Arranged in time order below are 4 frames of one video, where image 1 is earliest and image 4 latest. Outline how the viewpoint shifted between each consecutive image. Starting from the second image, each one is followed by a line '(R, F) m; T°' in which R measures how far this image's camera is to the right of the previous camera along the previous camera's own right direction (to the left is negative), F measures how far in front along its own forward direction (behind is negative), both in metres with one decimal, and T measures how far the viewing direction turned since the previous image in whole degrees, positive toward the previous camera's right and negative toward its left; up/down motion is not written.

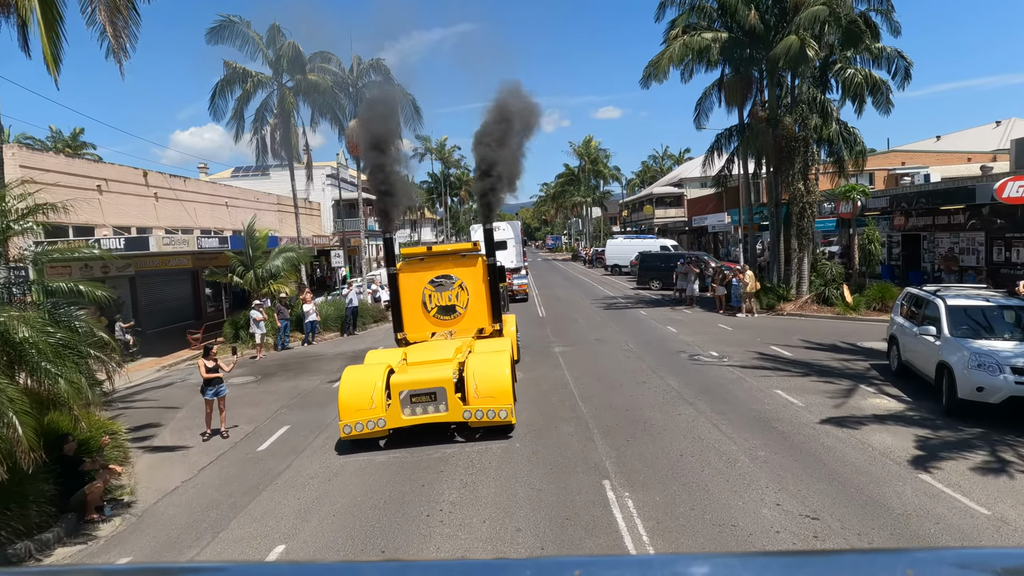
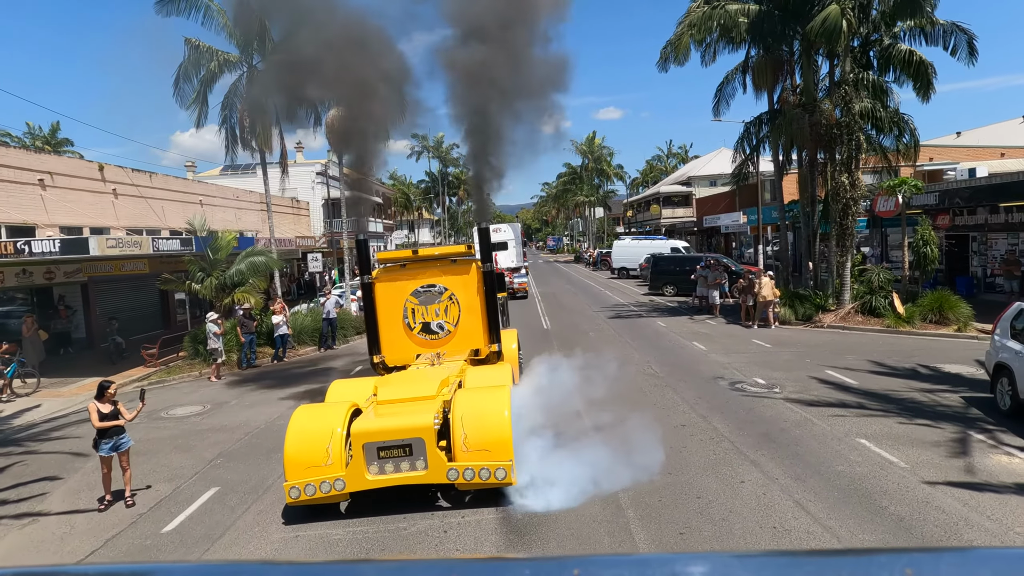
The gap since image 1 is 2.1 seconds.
(0.0, +2.2) m; 0°
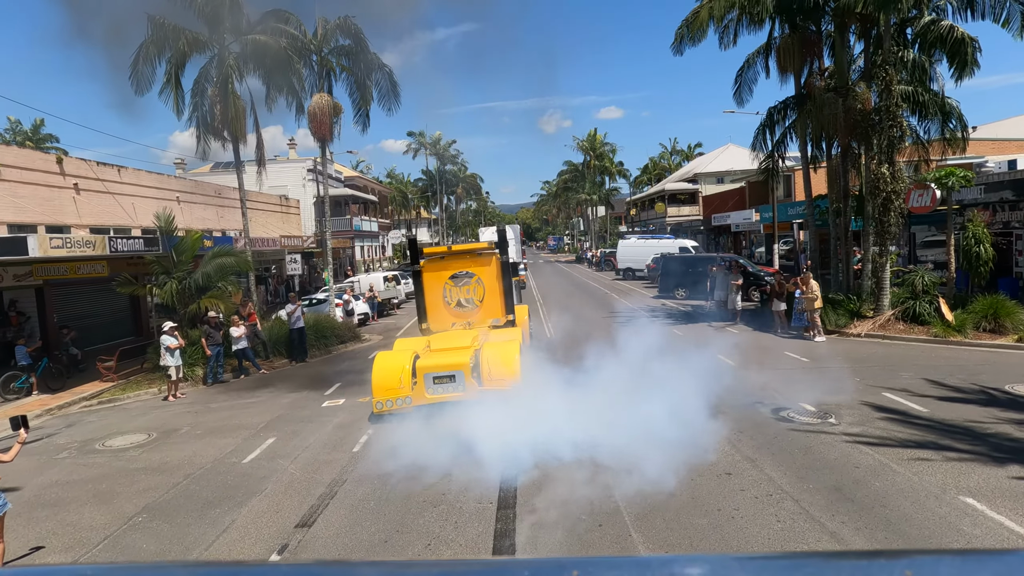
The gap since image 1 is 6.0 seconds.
(0.0, +1.6) m; 0°
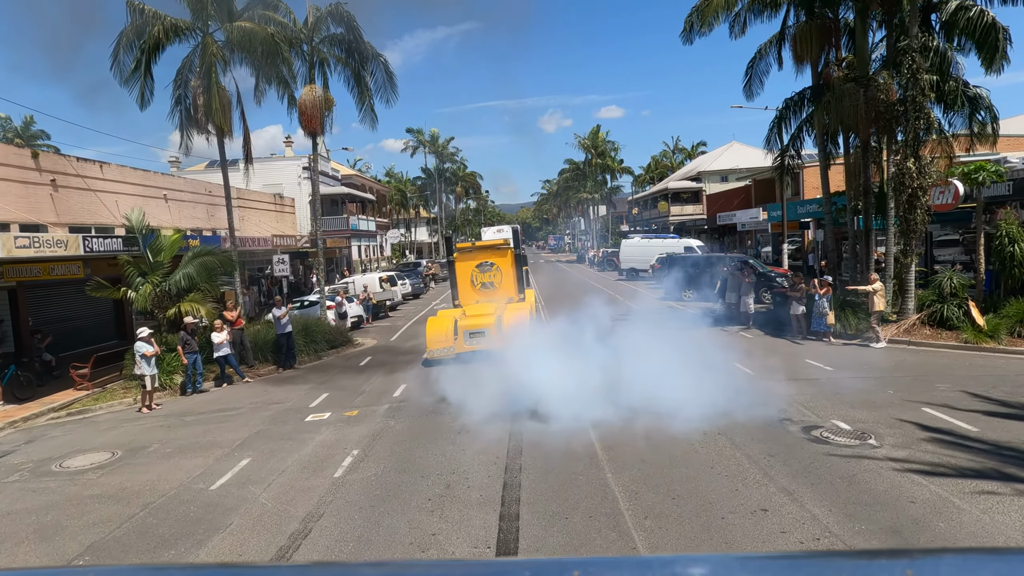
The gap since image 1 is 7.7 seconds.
(0.0, +0.8) m; 0°
